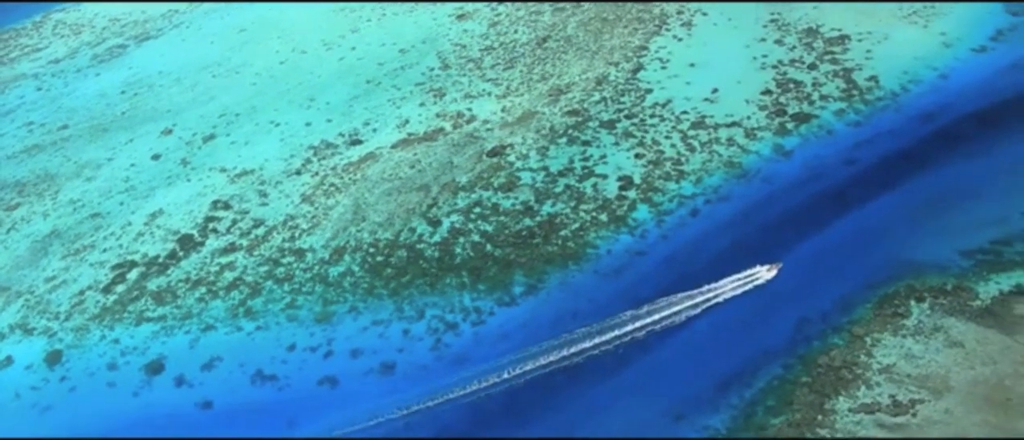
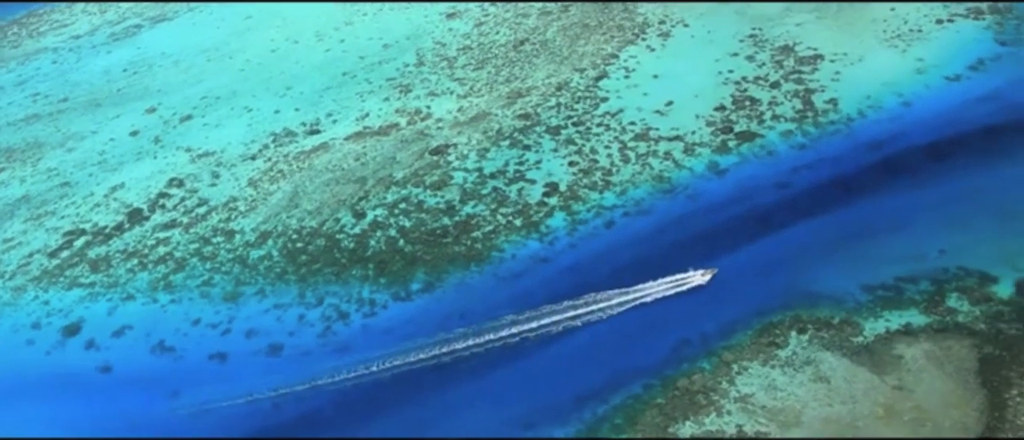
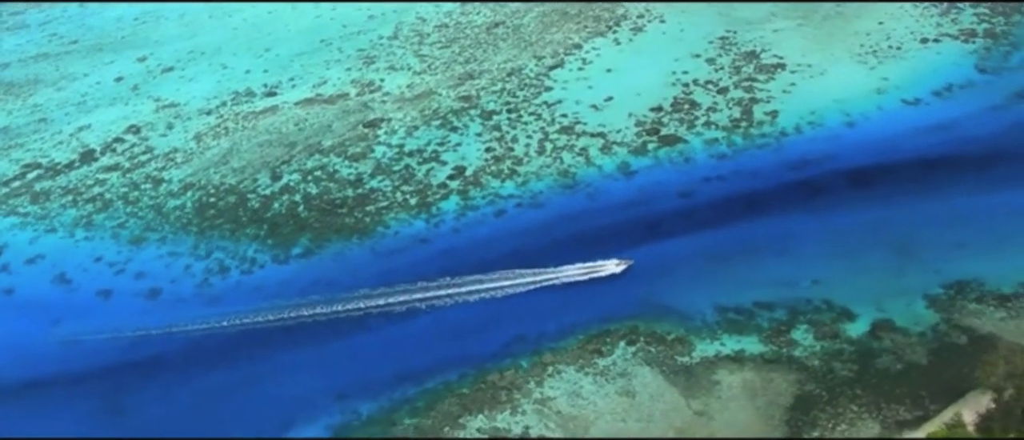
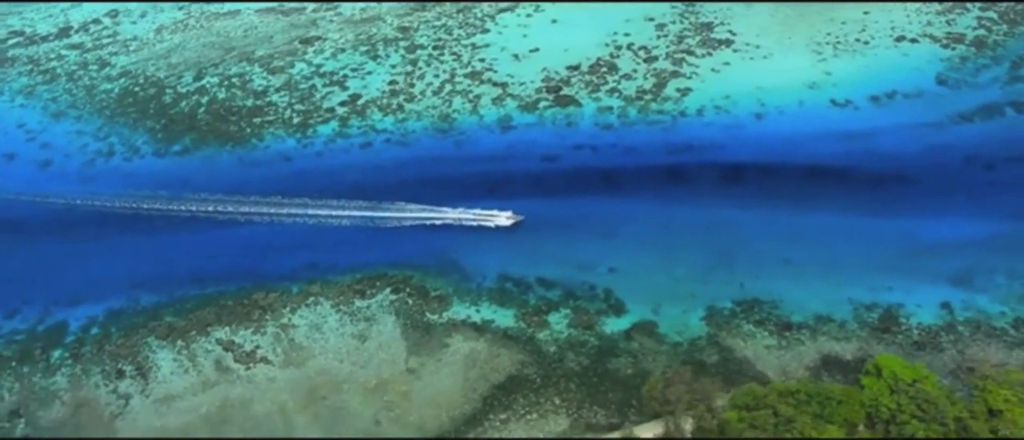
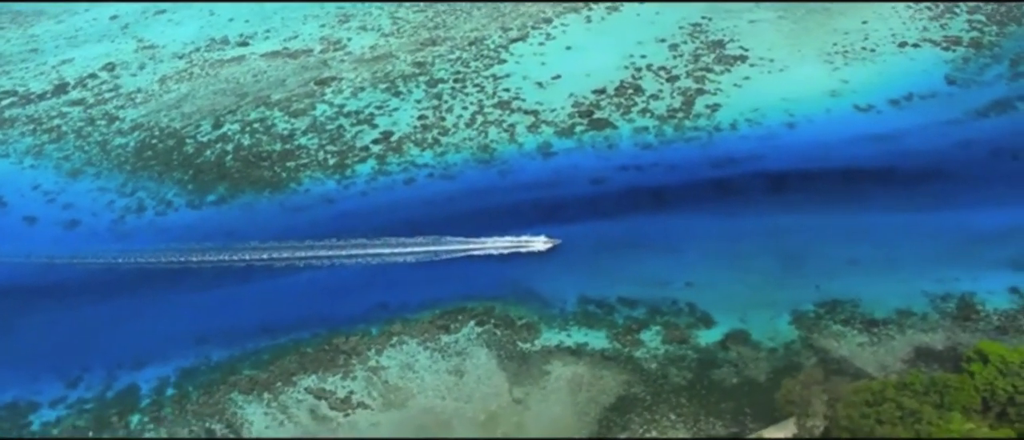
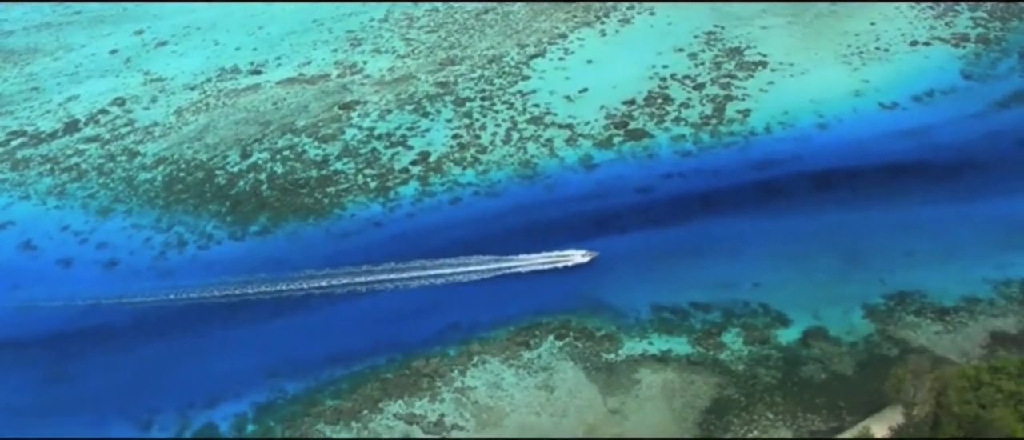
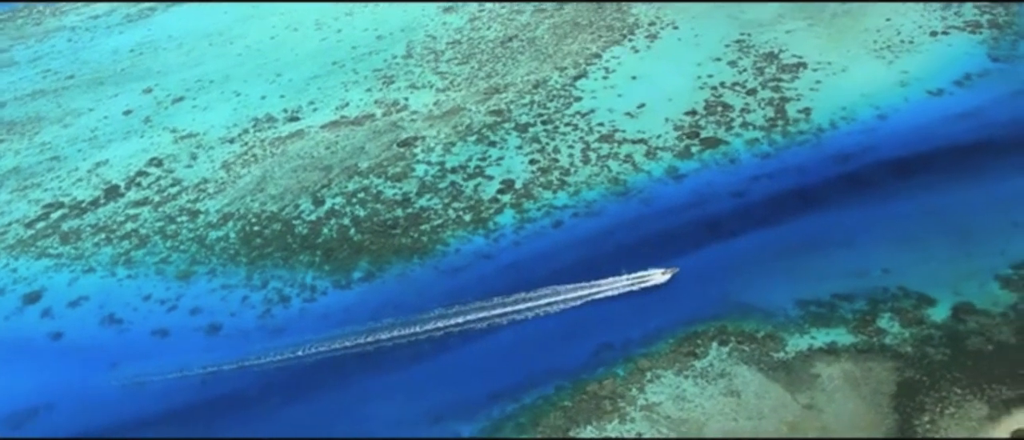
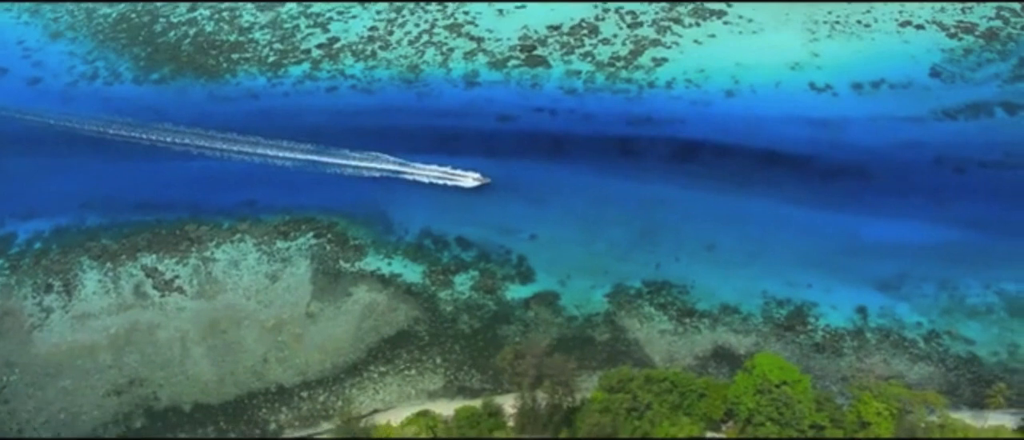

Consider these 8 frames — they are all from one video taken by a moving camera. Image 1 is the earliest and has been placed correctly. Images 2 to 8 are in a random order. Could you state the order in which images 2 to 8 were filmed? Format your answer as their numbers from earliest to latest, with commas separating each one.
2, 7, 3, 6, 5, 4, 8
